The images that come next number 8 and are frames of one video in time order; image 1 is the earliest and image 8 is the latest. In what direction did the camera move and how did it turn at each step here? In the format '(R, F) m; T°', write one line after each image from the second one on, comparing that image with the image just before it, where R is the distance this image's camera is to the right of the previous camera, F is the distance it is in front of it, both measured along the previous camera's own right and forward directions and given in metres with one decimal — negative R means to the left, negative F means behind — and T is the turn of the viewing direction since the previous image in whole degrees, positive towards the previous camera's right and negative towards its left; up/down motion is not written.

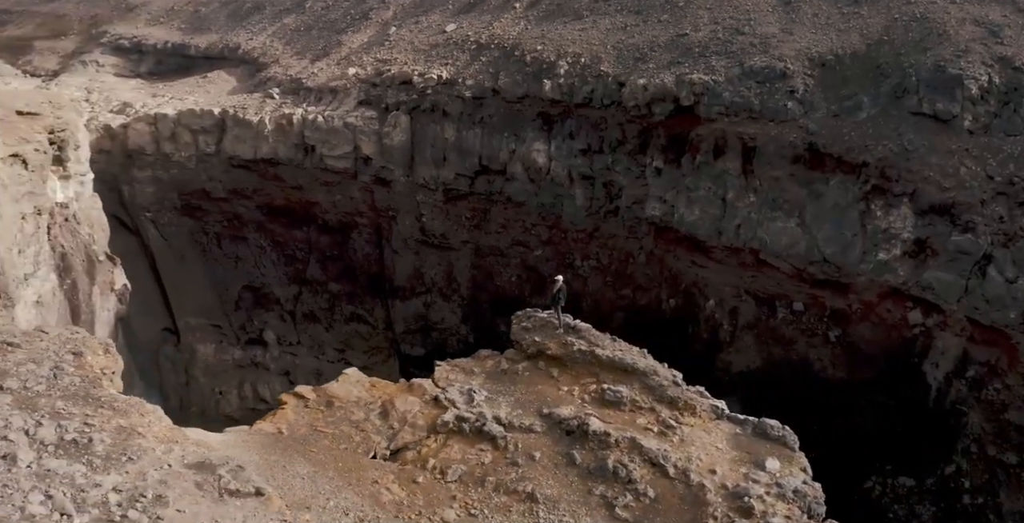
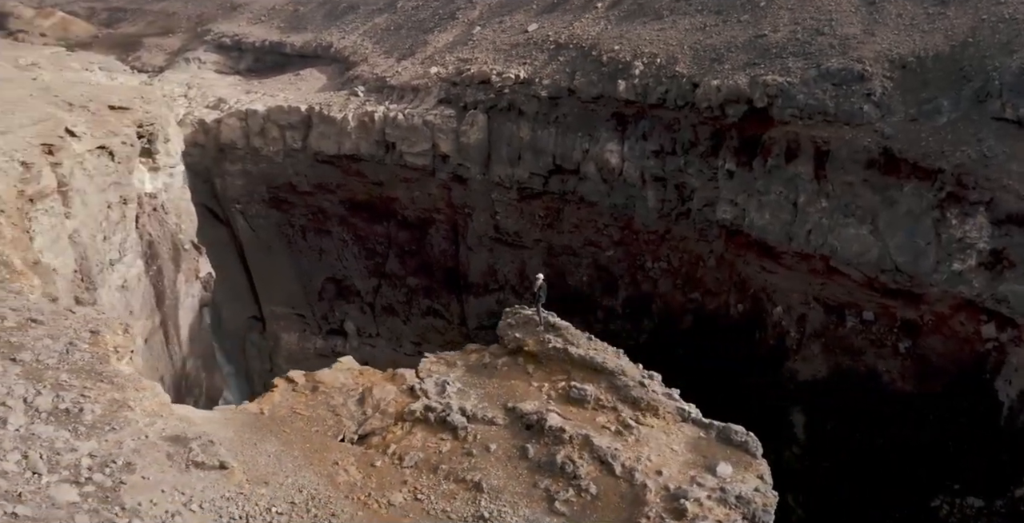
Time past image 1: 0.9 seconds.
(+0.6, -0.1) m; -6°
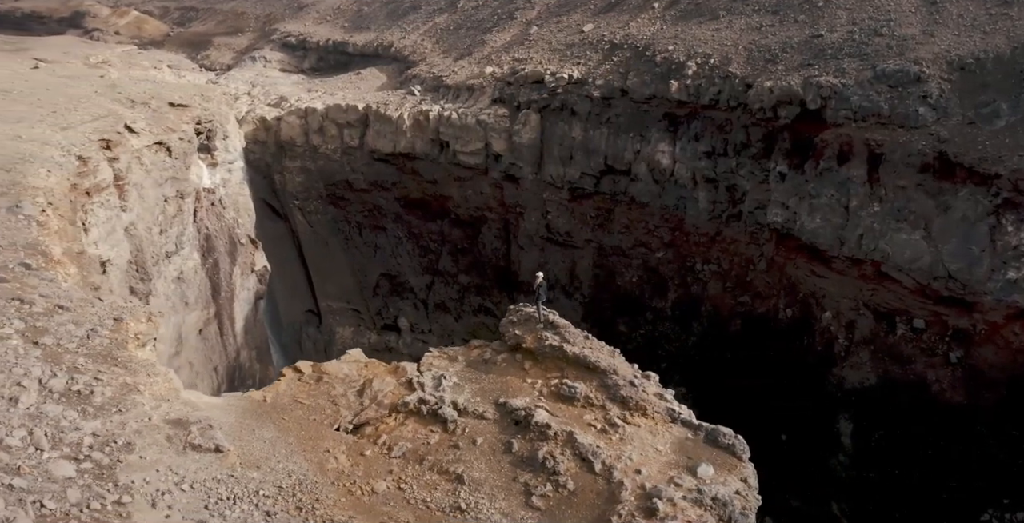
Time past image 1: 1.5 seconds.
(+0.3, 0.0) m; -4°
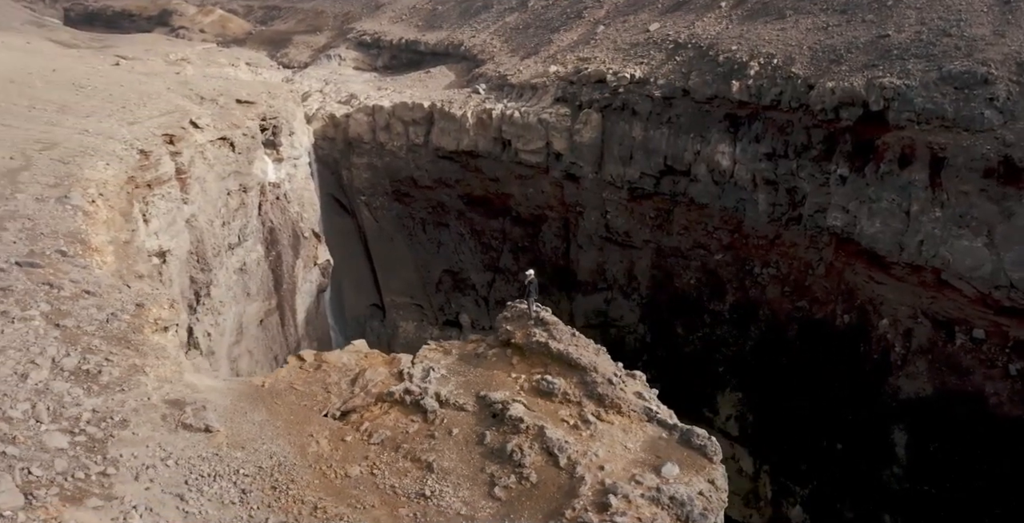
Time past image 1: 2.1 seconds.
(+0.4, -0.1) m; -5°
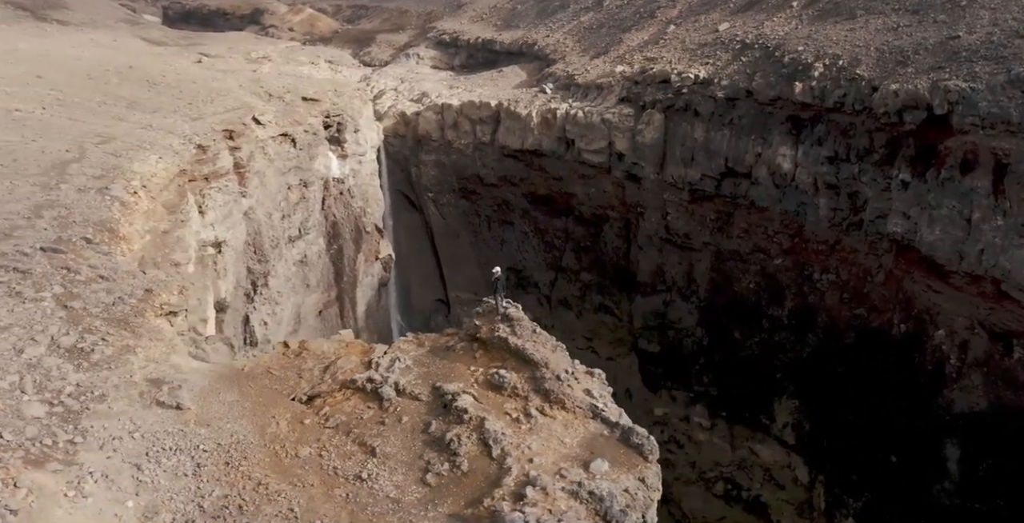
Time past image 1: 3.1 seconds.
(+0.6, -0.1) m; -5°
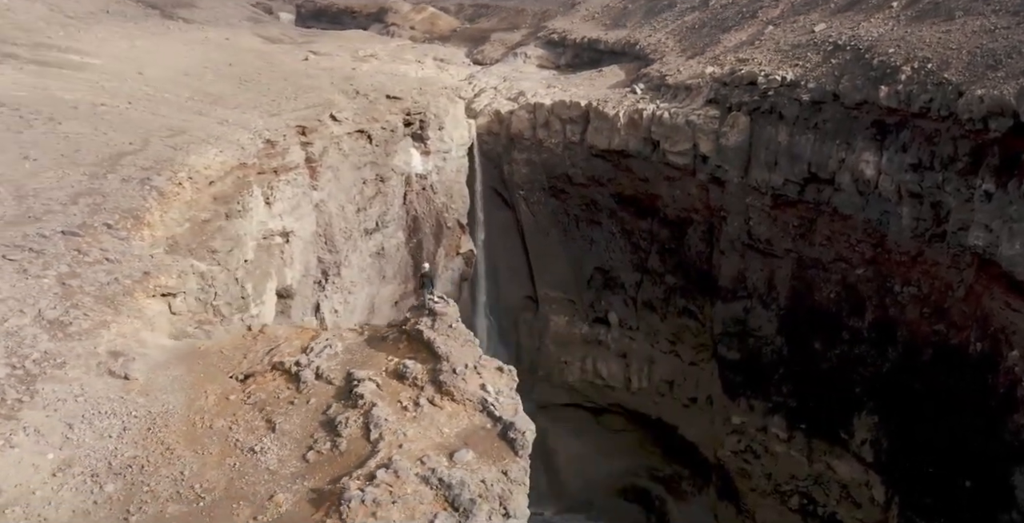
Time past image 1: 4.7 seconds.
(+1.1, -0.2) m; -7°
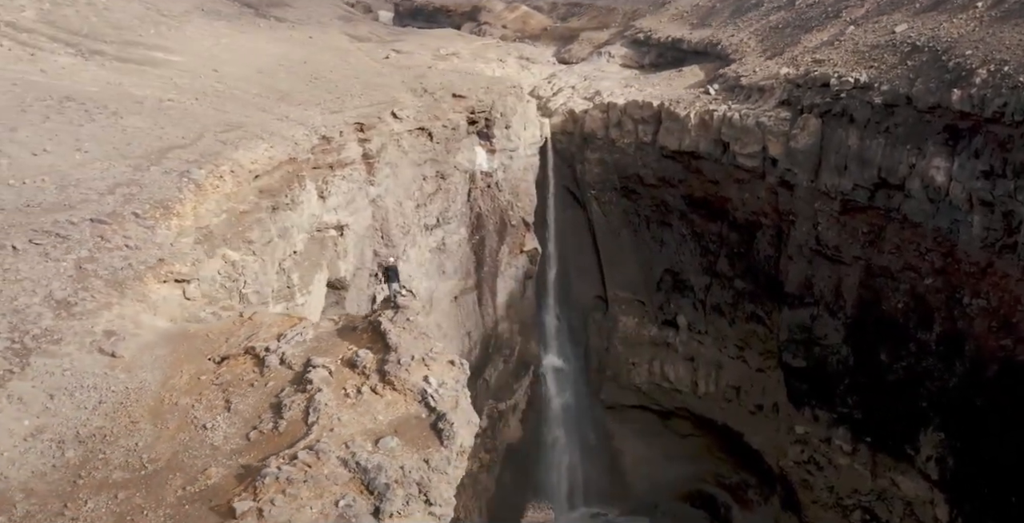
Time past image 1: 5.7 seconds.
(+0.8, -0.1) m; -6°
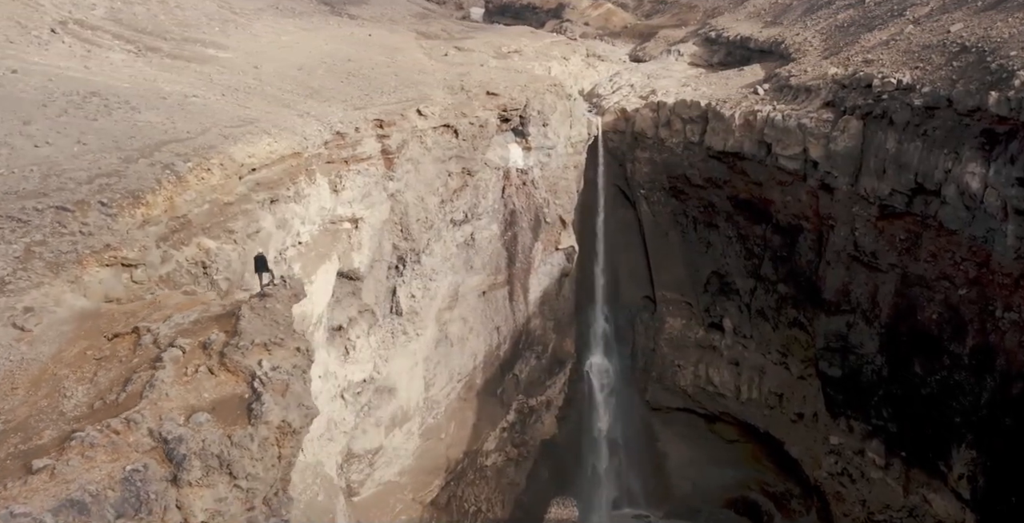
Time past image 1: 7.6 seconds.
(+1.5, -0.2) m; -5°
